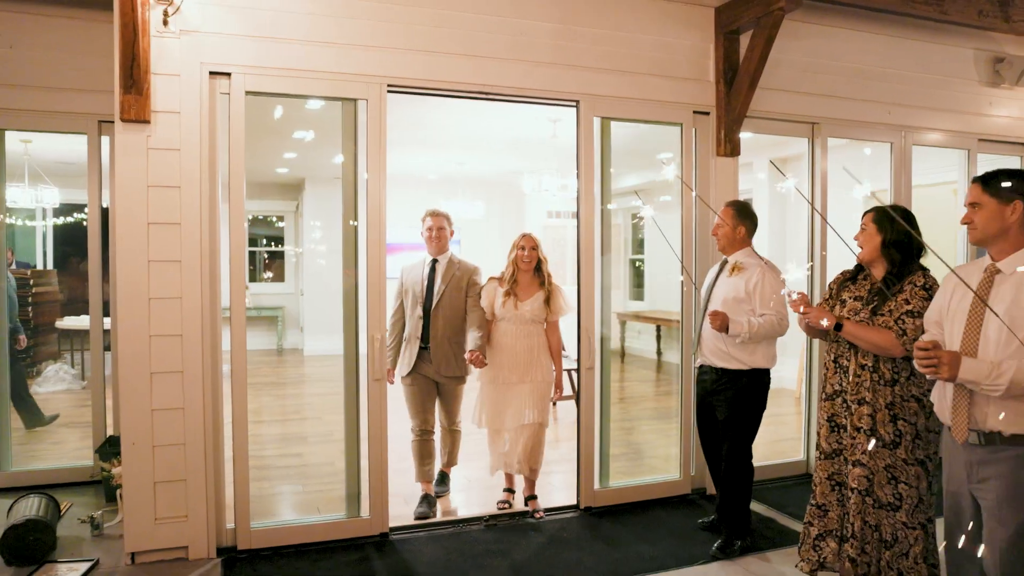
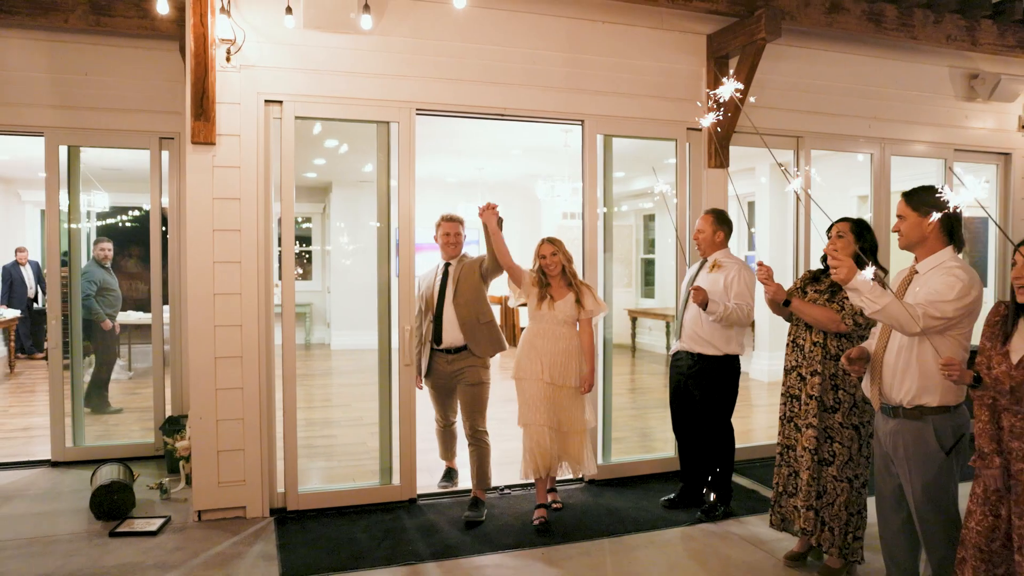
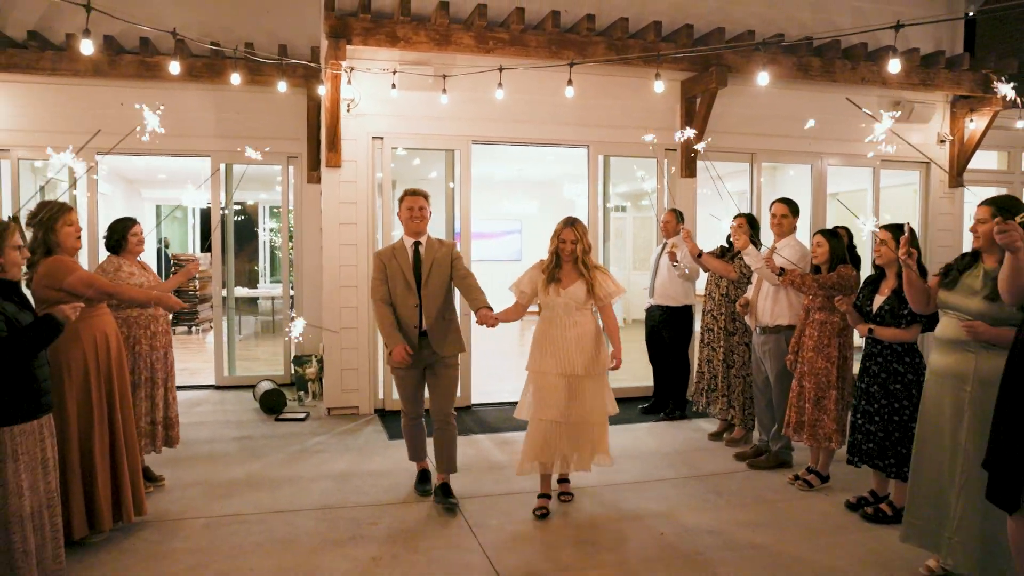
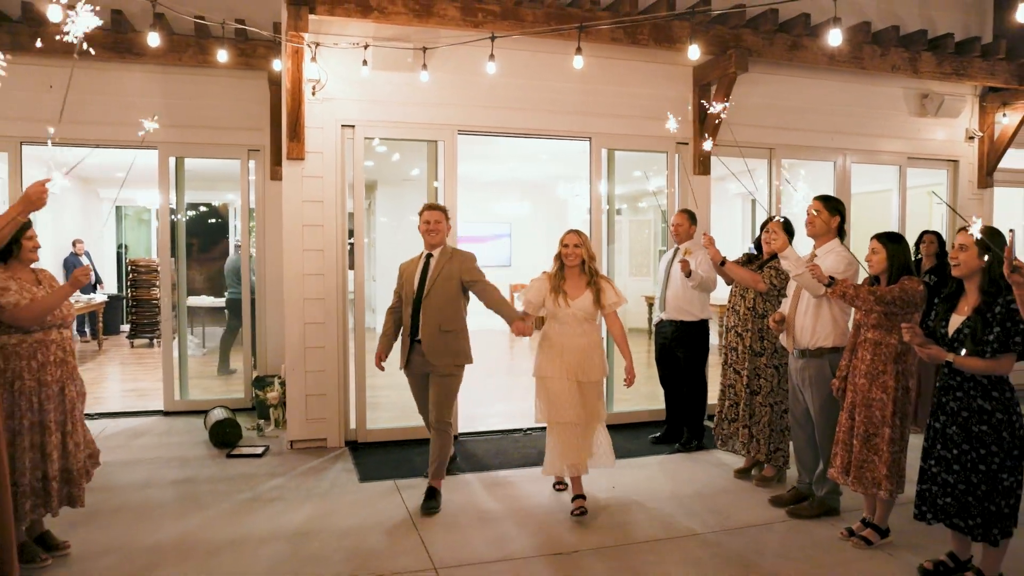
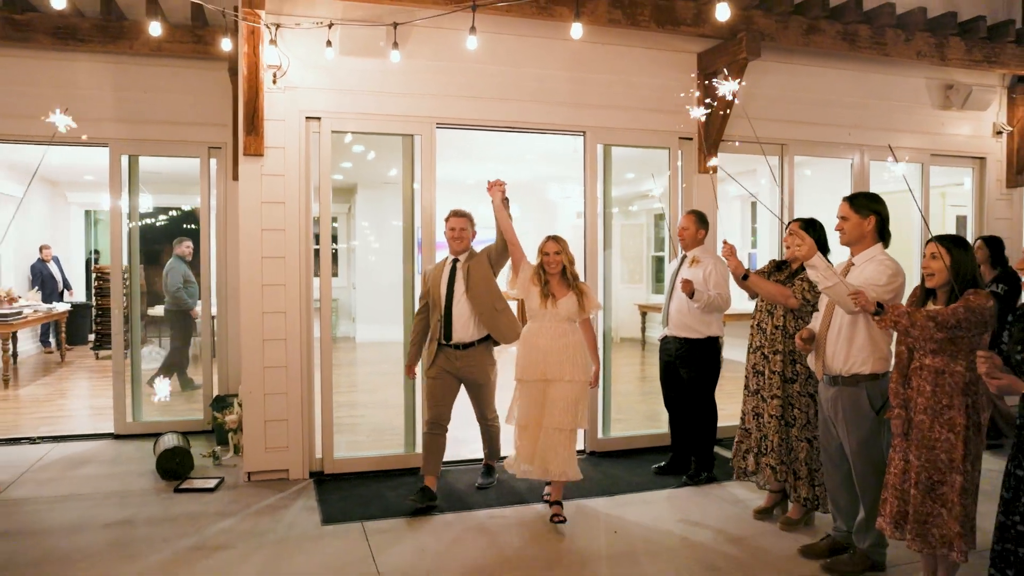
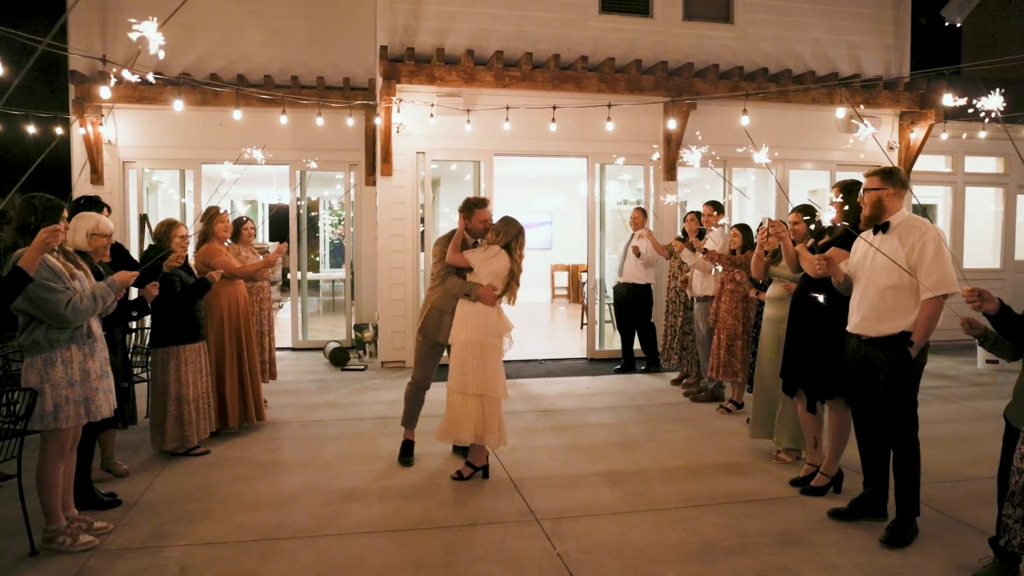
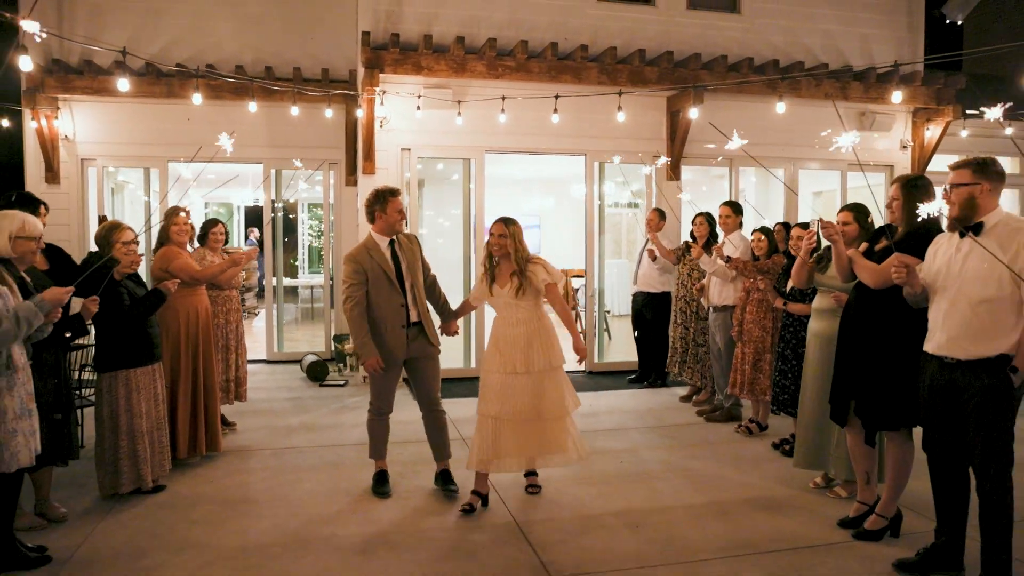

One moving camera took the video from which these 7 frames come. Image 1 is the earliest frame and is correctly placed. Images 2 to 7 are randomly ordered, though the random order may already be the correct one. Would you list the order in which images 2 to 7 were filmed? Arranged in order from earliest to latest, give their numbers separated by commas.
2, 5, 4, 3, 7, 6
